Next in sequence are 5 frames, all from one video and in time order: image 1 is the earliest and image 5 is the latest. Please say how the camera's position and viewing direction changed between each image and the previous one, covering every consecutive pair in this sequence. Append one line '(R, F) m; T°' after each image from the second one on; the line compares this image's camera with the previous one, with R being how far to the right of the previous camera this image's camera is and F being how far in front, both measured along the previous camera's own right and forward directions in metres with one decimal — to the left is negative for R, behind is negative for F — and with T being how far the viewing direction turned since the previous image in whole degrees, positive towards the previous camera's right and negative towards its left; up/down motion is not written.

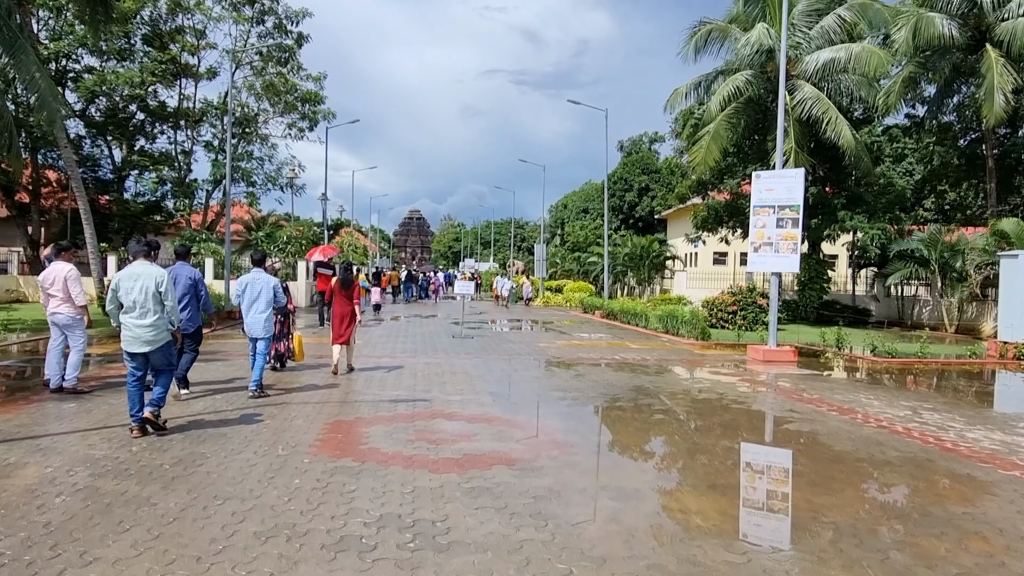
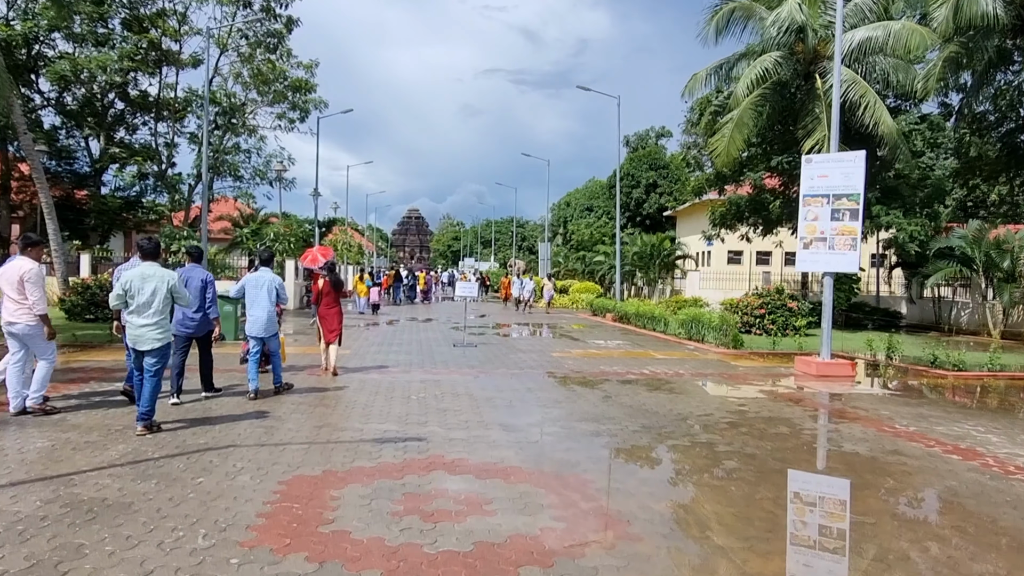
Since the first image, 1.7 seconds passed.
(-0.2, +1.9) m; 0°
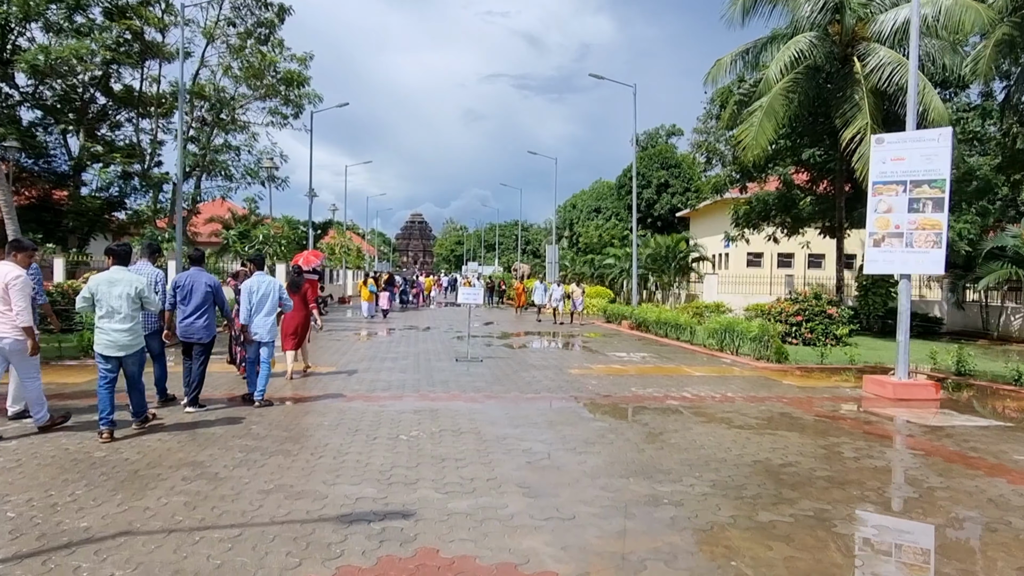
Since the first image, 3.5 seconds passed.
(-0.1, +2.0) m; 0°
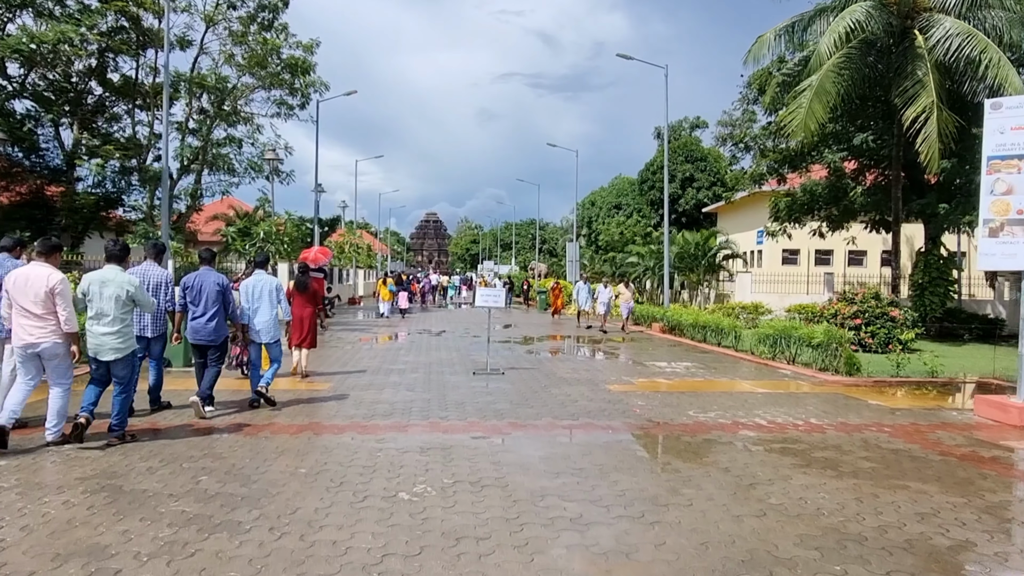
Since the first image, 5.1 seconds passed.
(-0.2, +1.8) m; -1°
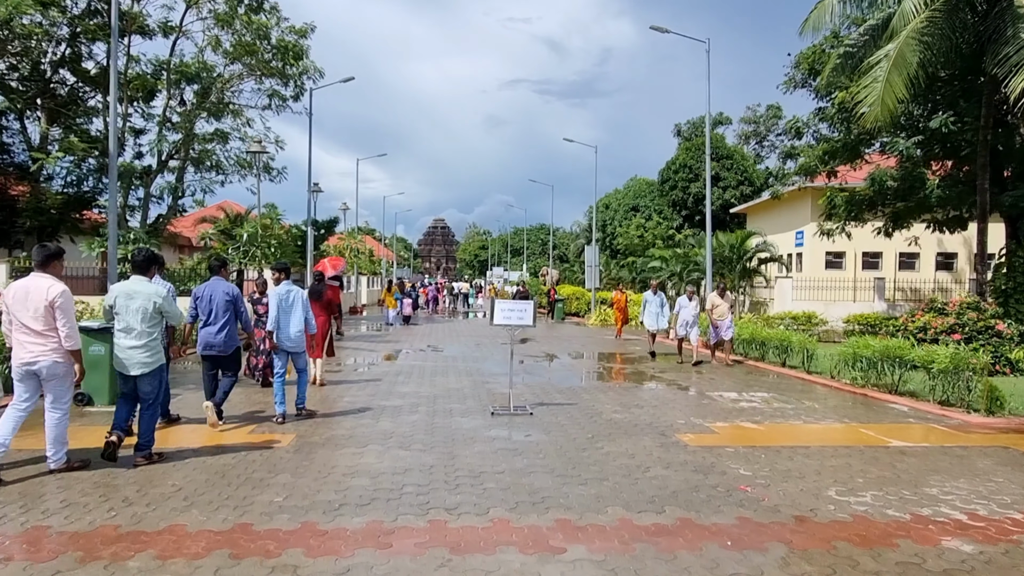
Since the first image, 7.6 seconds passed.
(-0.2, +2.8) m; -1°
